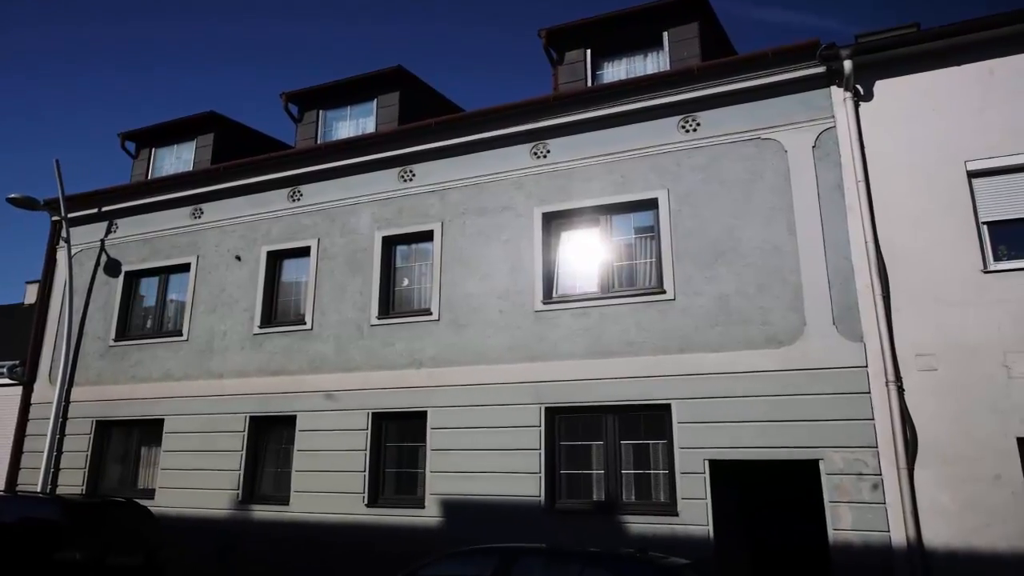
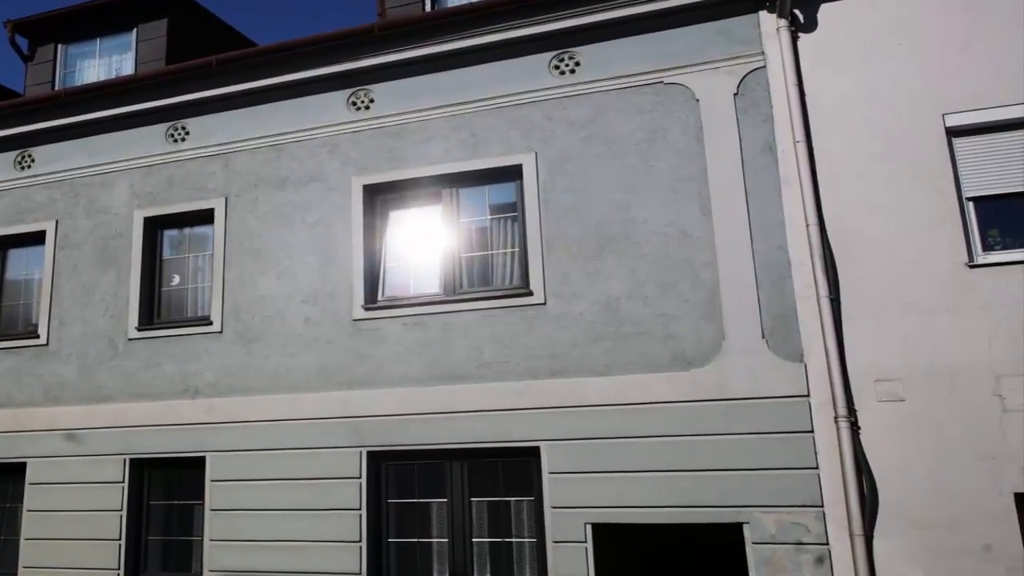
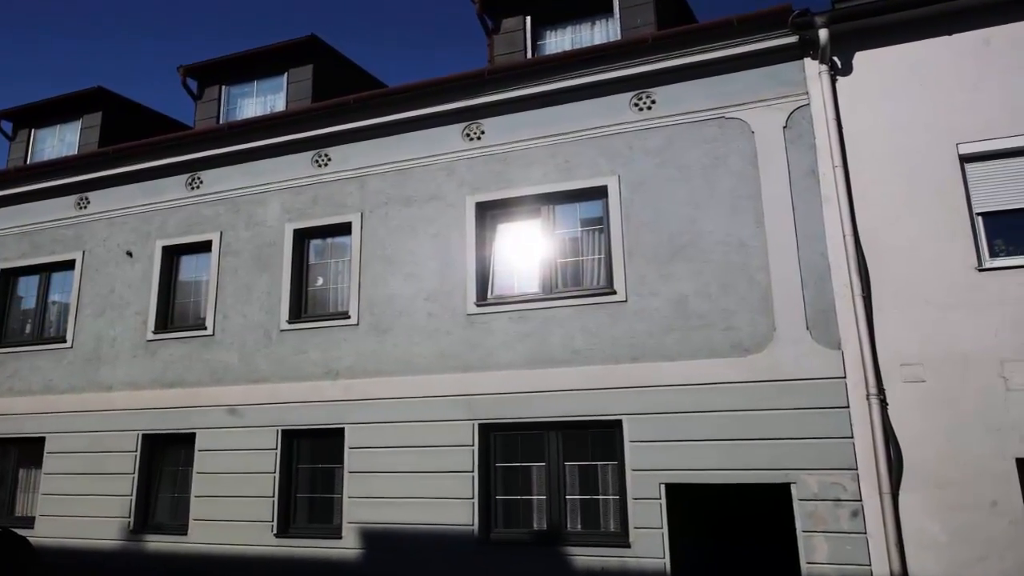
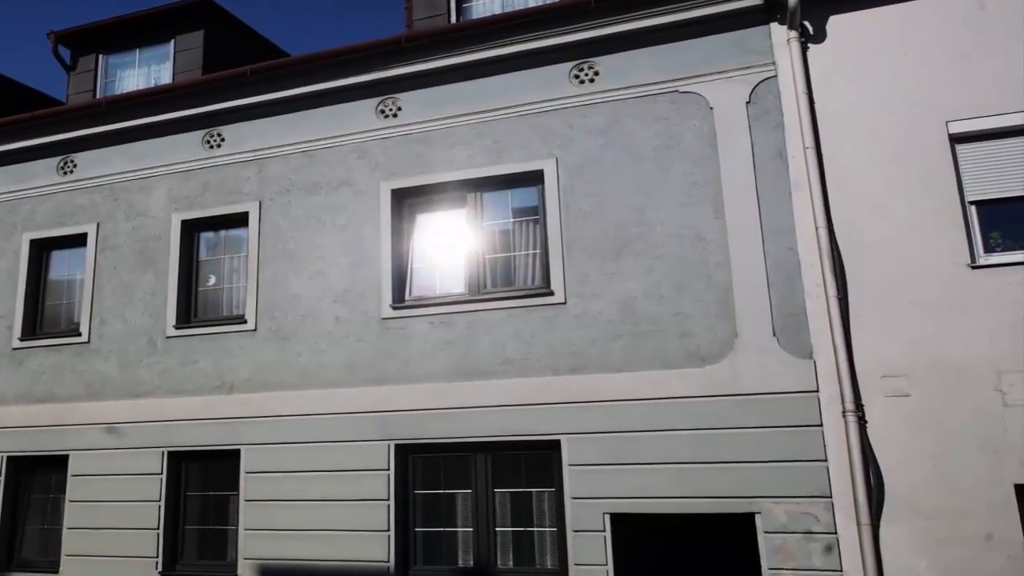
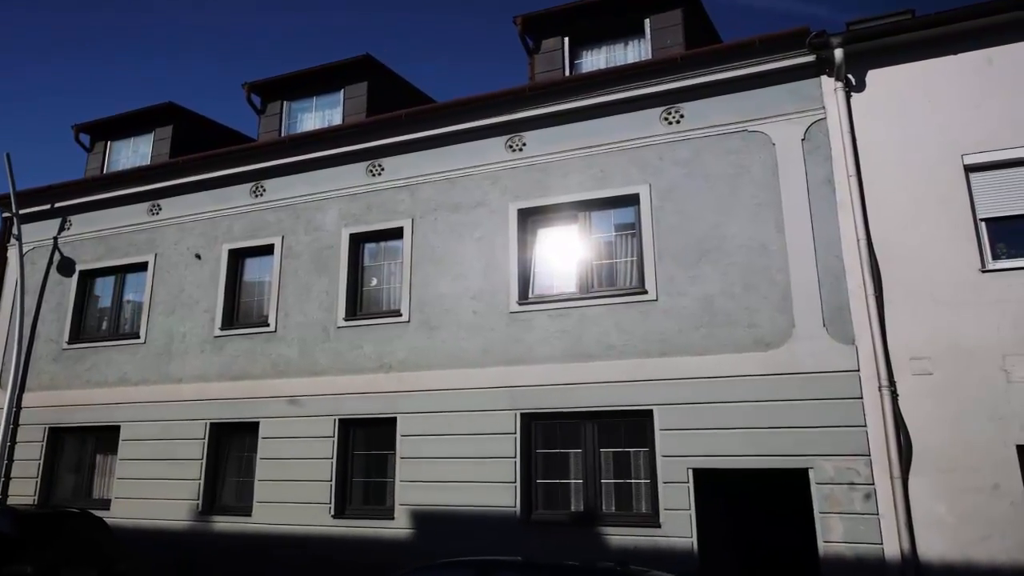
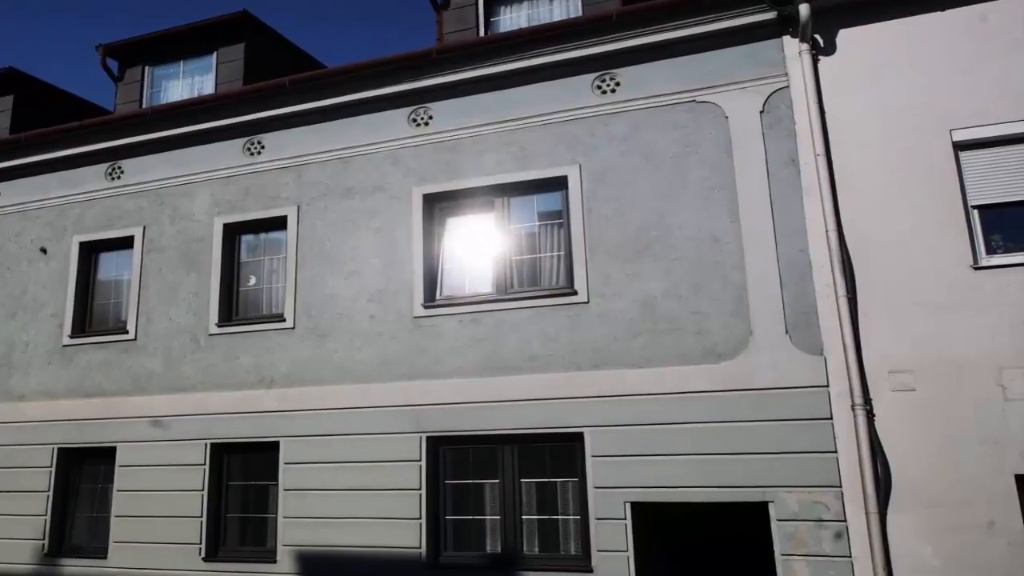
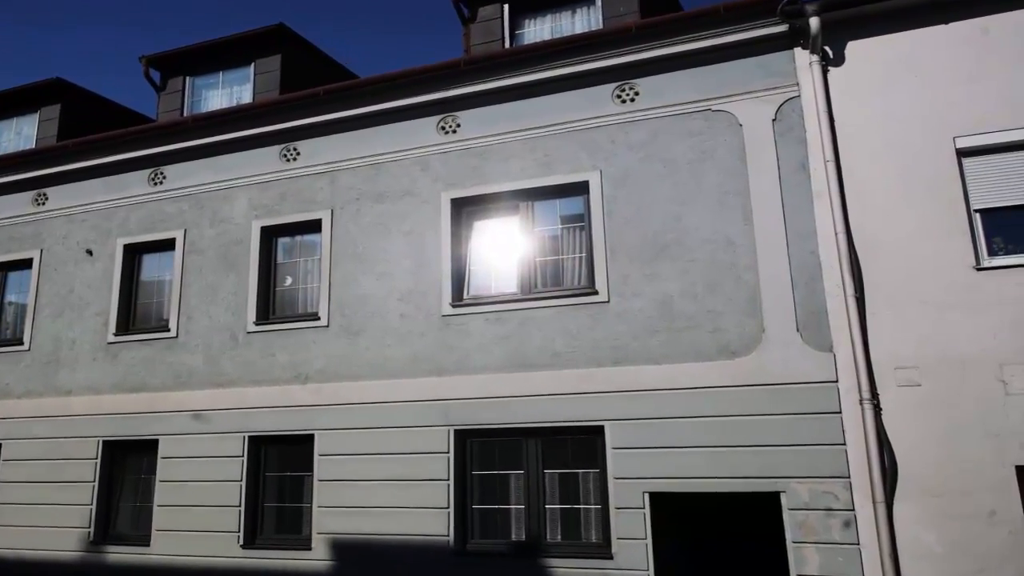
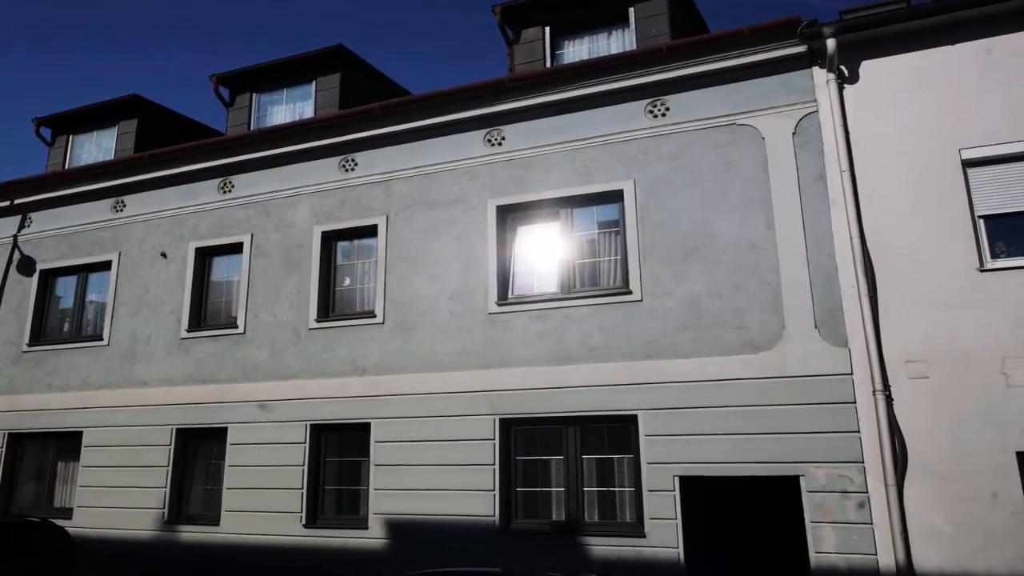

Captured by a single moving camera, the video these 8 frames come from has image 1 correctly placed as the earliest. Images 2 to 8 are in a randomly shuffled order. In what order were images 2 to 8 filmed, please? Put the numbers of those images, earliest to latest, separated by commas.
5, 8, 3, 7, 6, 4, 2
